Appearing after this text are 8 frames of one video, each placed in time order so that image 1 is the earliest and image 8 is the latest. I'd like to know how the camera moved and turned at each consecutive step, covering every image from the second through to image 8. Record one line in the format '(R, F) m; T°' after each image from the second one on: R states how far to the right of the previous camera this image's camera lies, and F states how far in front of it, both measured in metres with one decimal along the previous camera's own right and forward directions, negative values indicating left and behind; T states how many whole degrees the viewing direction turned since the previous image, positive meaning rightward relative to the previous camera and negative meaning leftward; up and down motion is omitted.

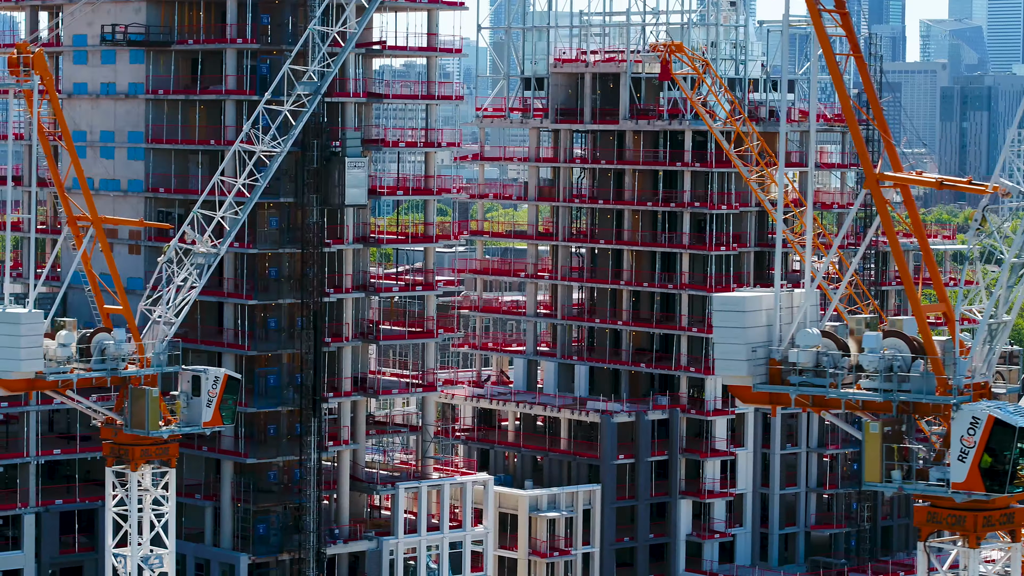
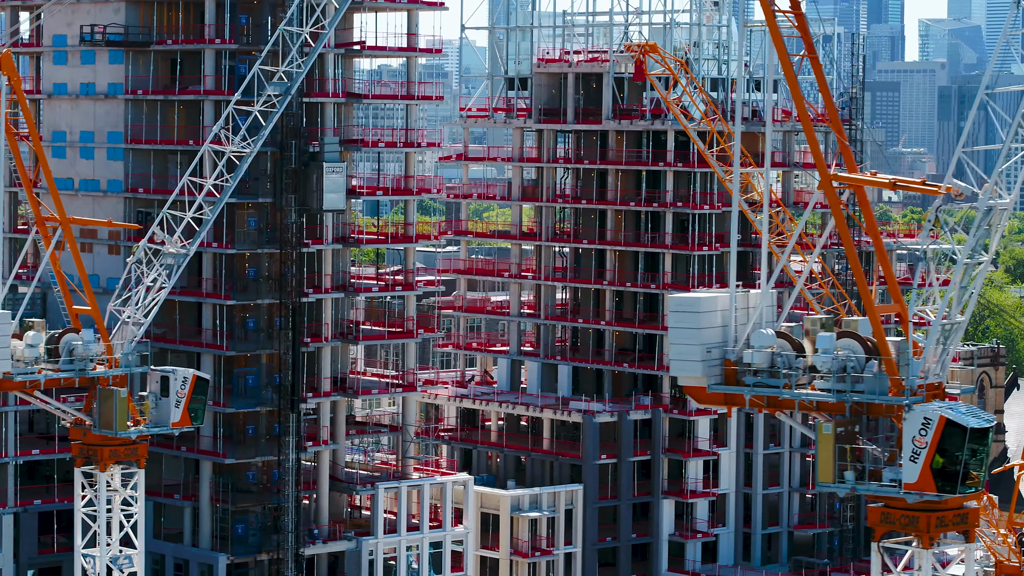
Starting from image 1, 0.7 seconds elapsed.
(+1.1, -0.1) m; 0°
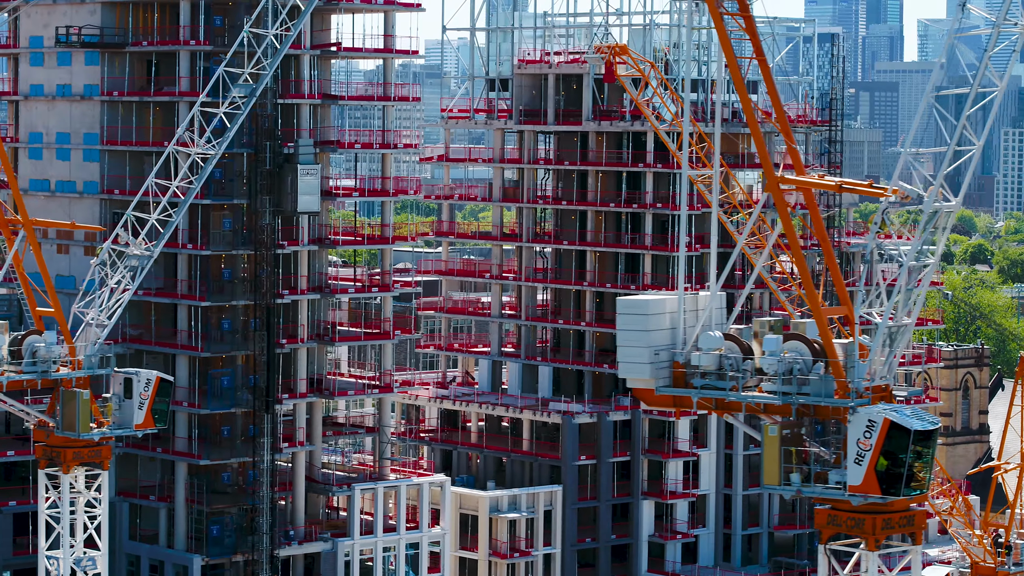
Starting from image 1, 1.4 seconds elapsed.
(+1.3, 0.0) m; 0°
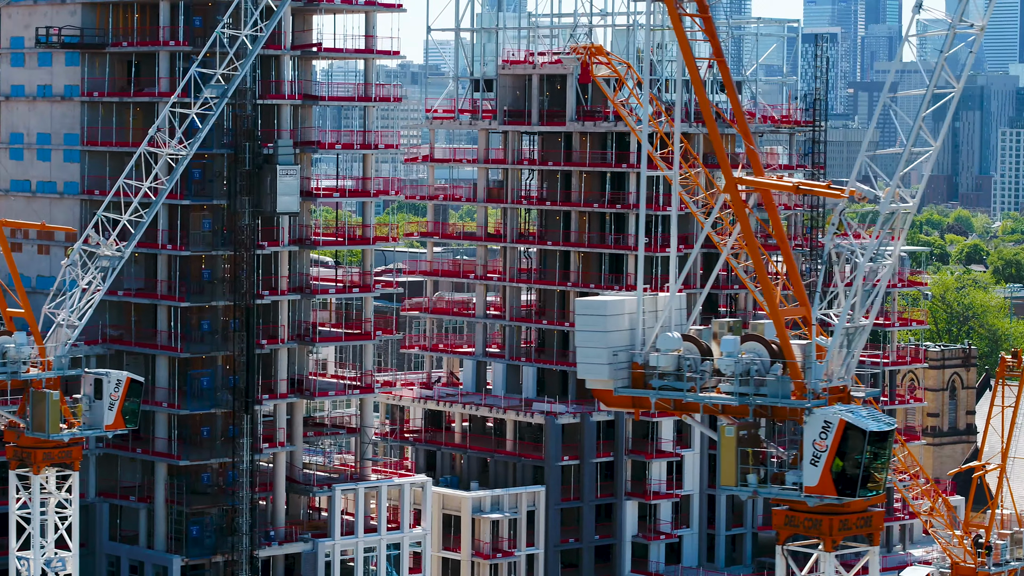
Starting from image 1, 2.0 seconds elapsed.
(+1.0, 0.0) m; 0°
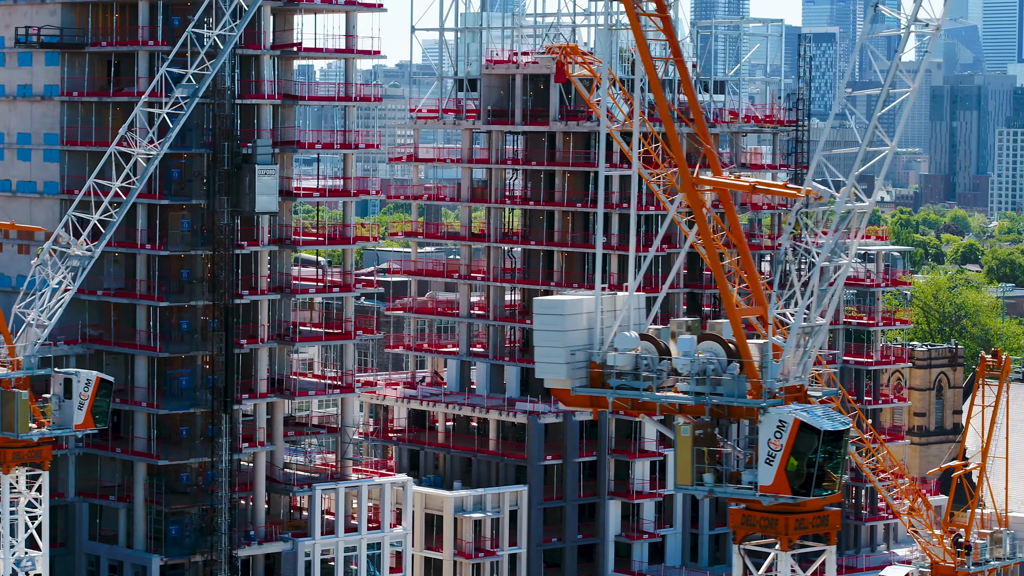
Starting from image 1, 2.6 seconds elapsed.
(+1.0, 0.0) m; 0°
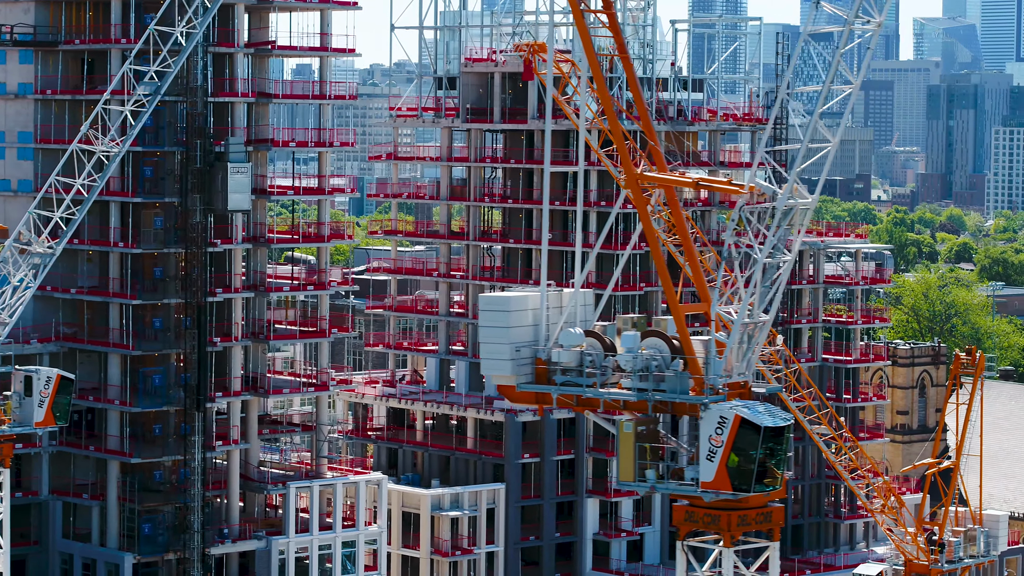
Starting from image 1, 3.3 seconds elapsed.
(+1.3, 0.0) m; 0°
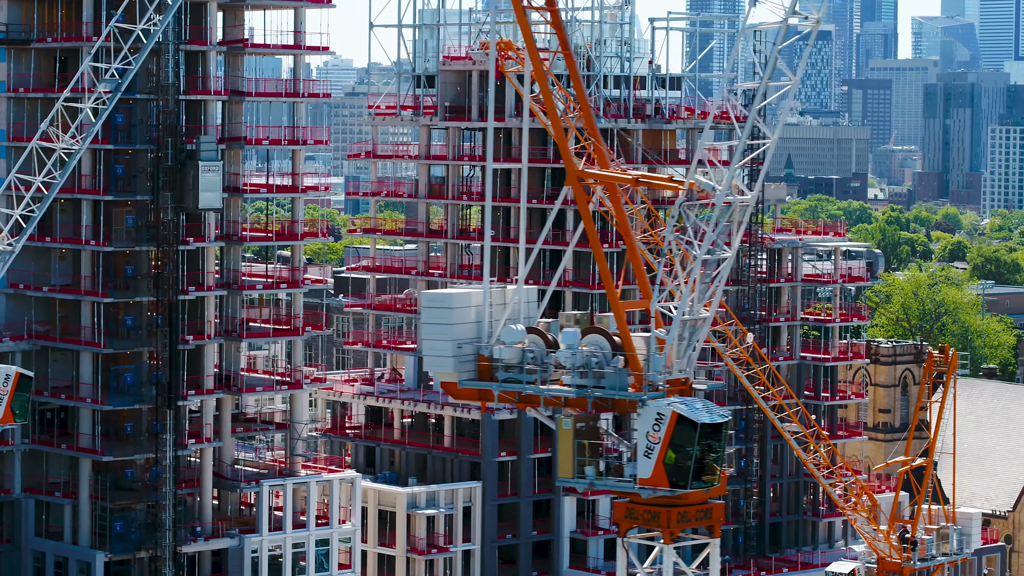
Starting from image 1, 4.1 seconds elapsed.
(+1.4, 0.0) m; 0°
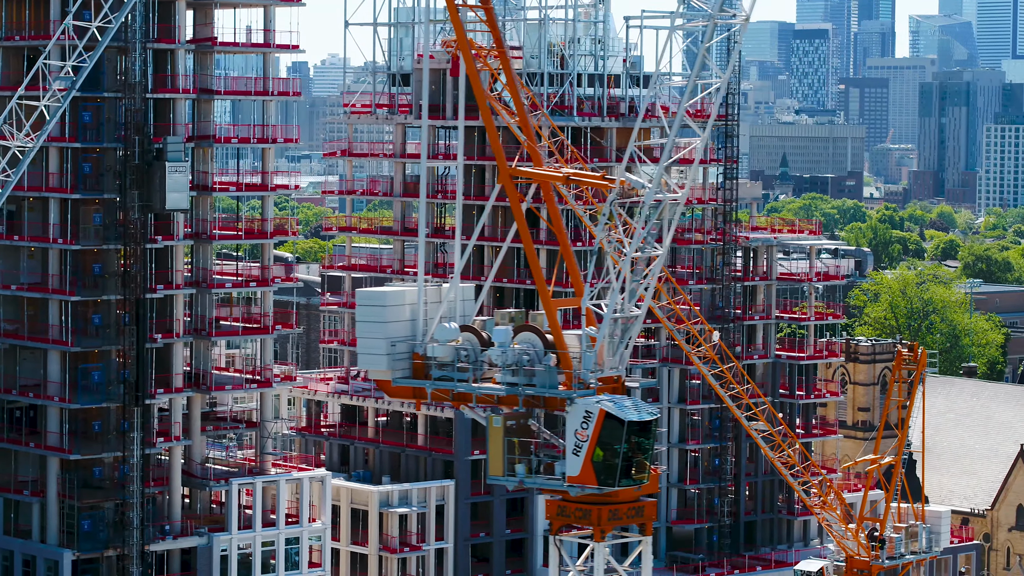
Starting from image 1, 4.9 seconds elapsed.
(+1.6, 0.0) m; 0°
